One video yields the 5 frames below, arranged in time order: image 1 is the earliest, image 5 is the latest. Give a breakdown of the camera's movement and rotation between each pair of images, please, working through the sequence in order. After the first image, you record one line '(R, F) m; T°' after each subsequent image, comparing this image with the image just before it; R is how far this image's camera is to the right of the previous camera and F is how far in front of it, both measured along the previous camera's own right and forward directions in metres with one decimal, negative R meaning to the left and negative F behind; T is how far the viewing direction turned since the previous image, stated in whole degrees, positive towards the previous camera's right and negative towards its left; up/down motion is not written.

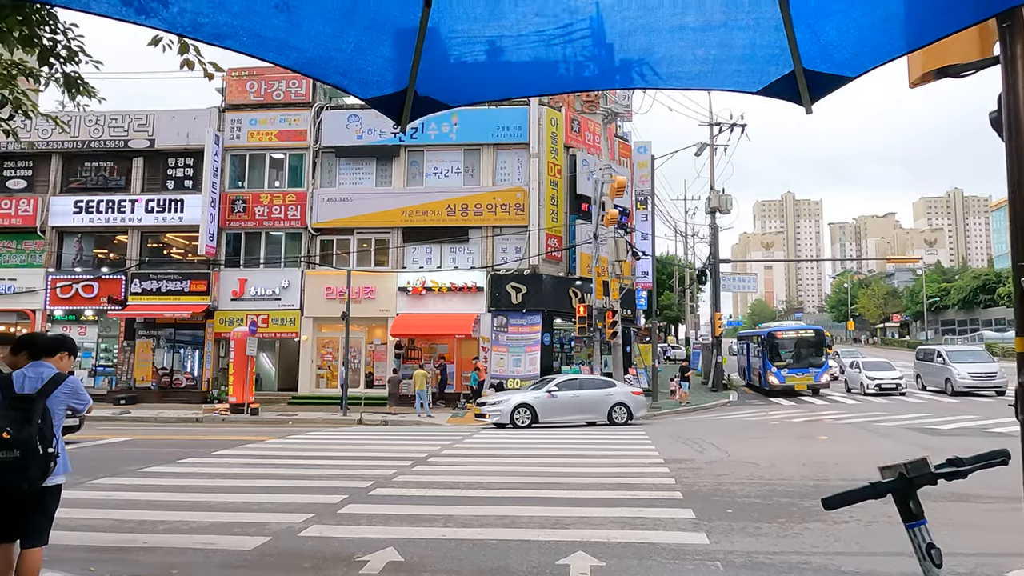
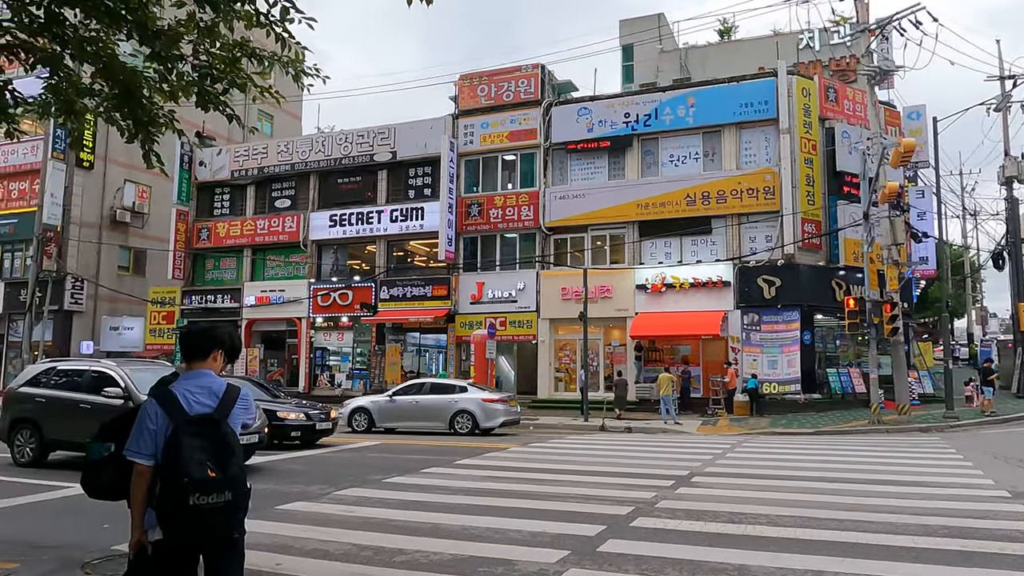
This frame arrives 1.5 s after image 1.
(-0.5, +1.5) m; -17°
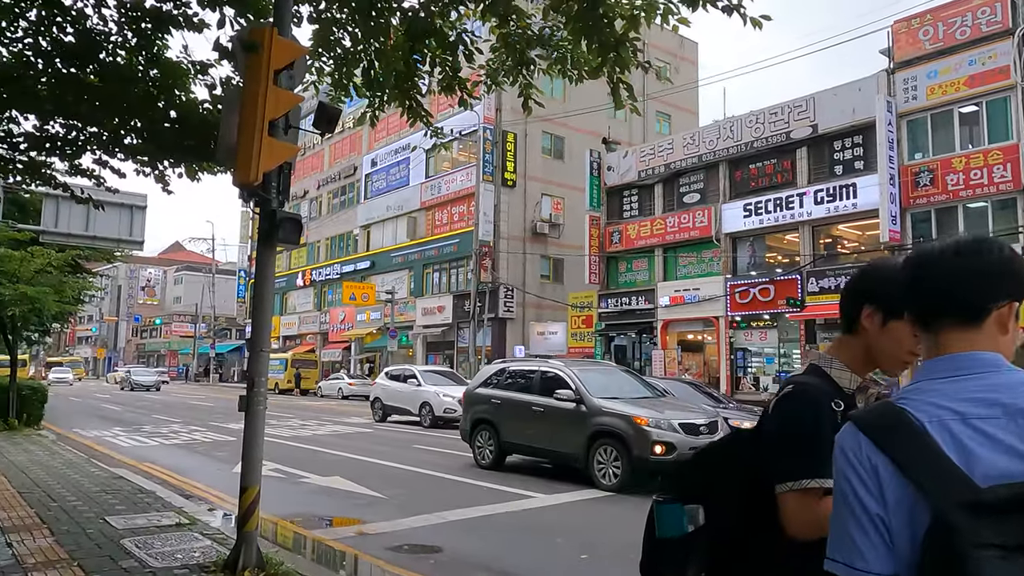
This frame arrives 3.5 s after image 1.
(-1.3, +1.7) m; -29°
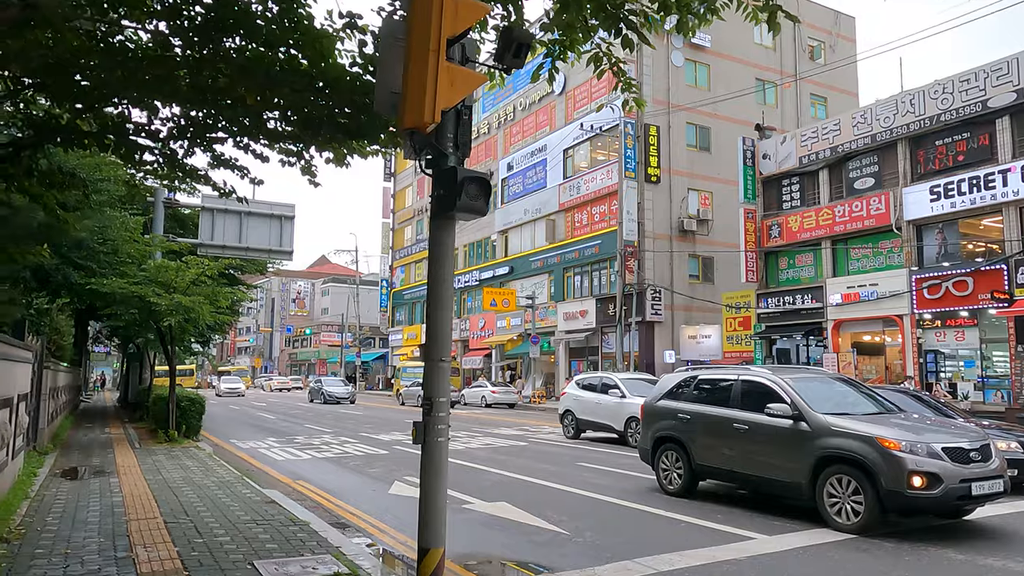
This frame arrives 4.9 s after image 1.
(-0.7, +1.4) m; -10°
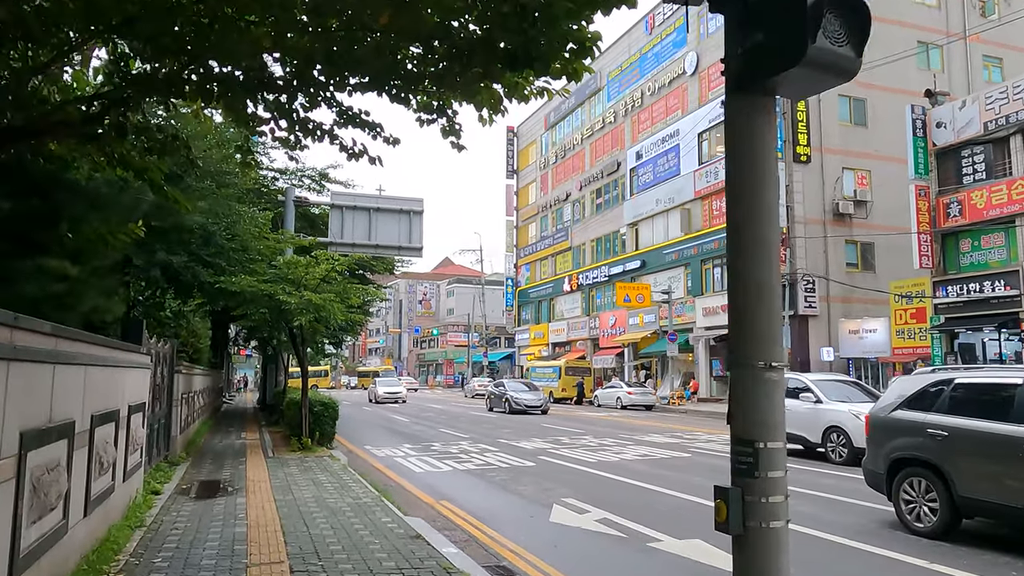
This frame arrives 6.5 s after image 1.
(-0.7, +1.7) m; -9°
